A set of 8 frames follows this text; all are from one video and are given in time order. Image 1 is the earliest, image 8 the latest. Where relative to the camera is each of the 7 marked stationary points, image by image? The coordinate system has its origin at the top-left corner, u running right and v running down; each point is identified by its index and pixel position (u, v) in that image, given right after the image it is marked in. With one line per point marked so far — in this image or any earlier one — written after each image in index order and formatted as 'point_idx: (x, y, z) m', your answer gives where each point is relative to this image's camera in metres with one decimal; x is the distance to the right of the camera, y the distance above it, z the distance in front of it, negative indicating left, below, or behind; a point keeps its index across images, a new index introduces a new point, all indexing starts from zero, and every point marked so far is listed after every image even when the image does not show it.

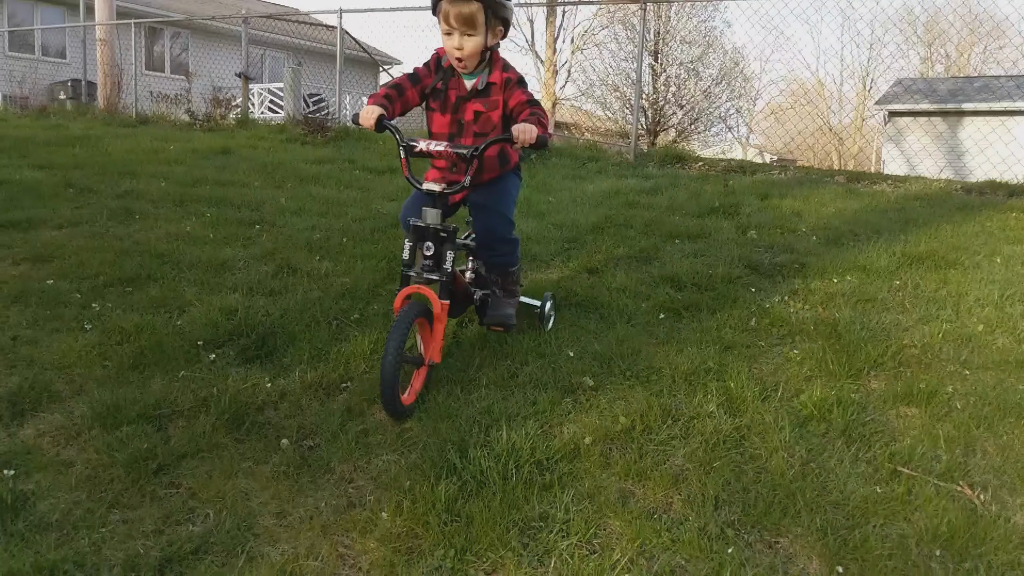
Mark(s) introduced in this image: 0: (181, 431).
0: (-1.0, -0.4, +2.6) m
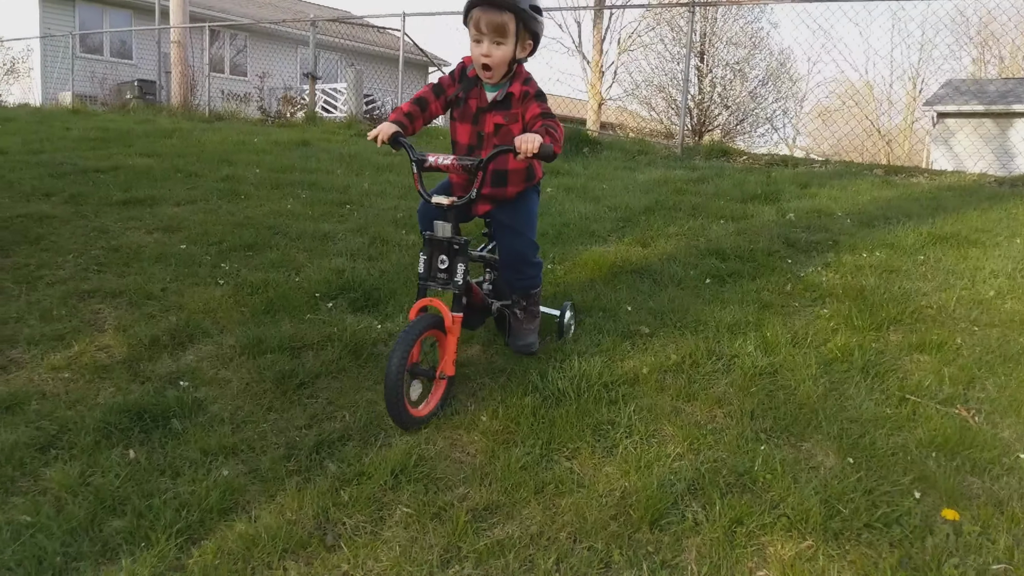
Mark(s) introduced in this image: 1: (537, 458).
0: (-0.7, -0.3, +3.2) m
1: (+0.1, -0.5, +2.6) m
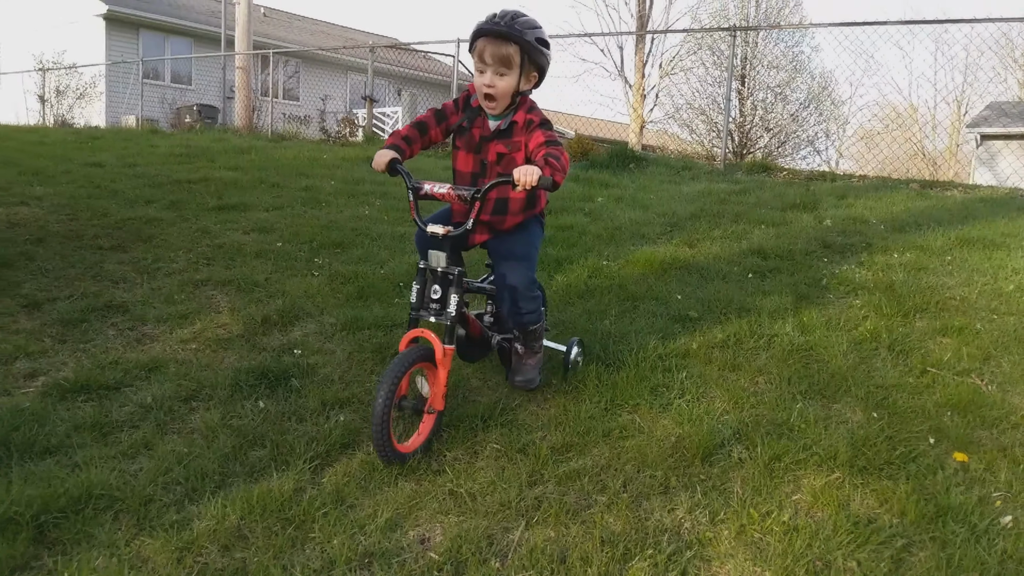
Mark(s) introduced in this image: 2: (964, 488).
0: (-0.4, -0.2, +3.7) m
1: (+0.3, -0.4, +3.0) m
2: (+1.3, -0.6, +2.5) m
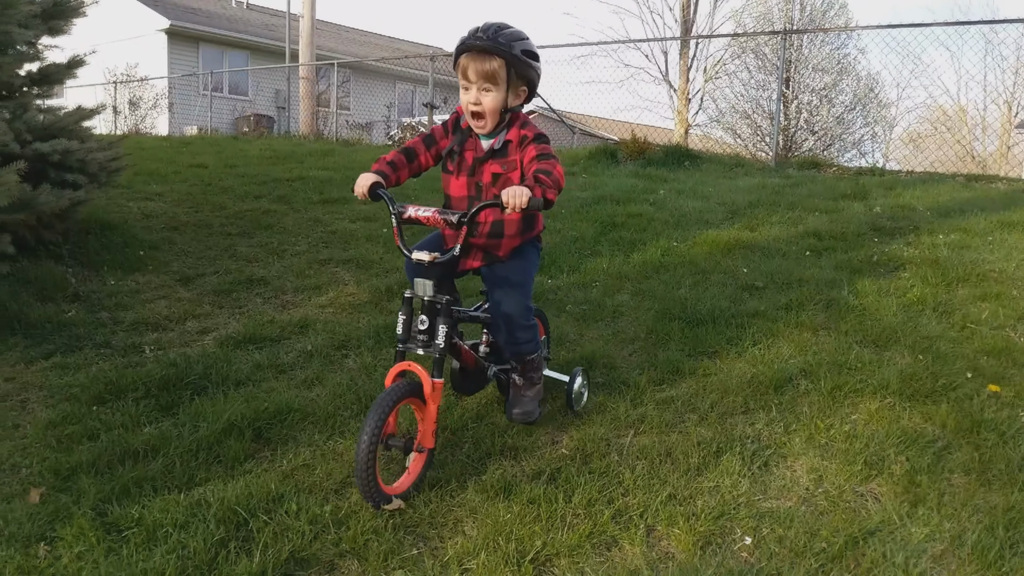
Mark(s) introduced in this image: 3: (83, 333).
0: (0.0, -0.1, +4.3) m
1: (+0.7, -0.3, +3.6) m
2: (+1.7, -0.4, +3.0) m
3: (-1.9, -0.2, +3.9) m
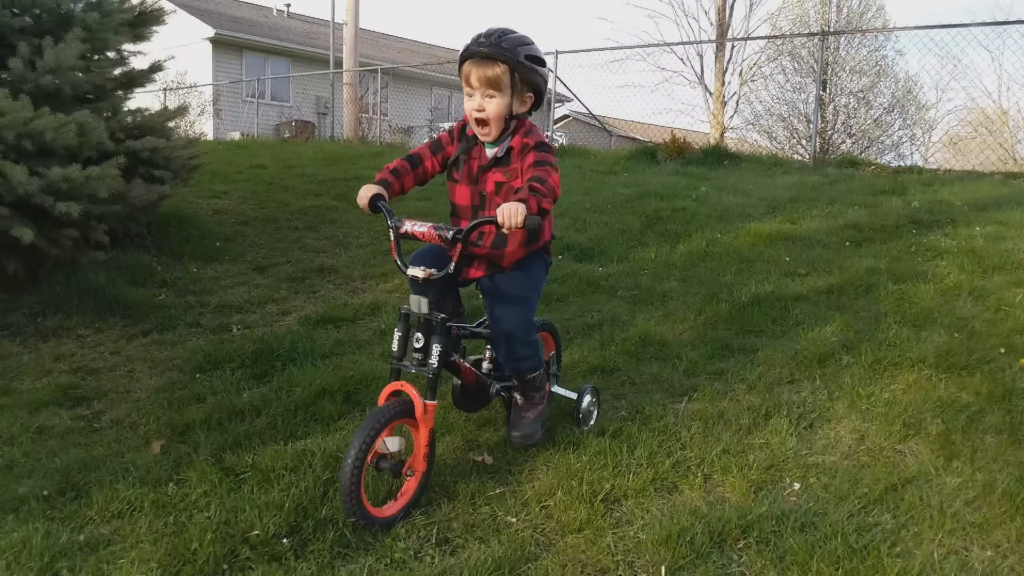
0: (+0.3, 0.0, +4.6) m
1: (+1.0, -0.2, +3.9) m
2: (+1.9, -0.3, +3.2) m
3: (-1.6, -0.1, +4.3) m
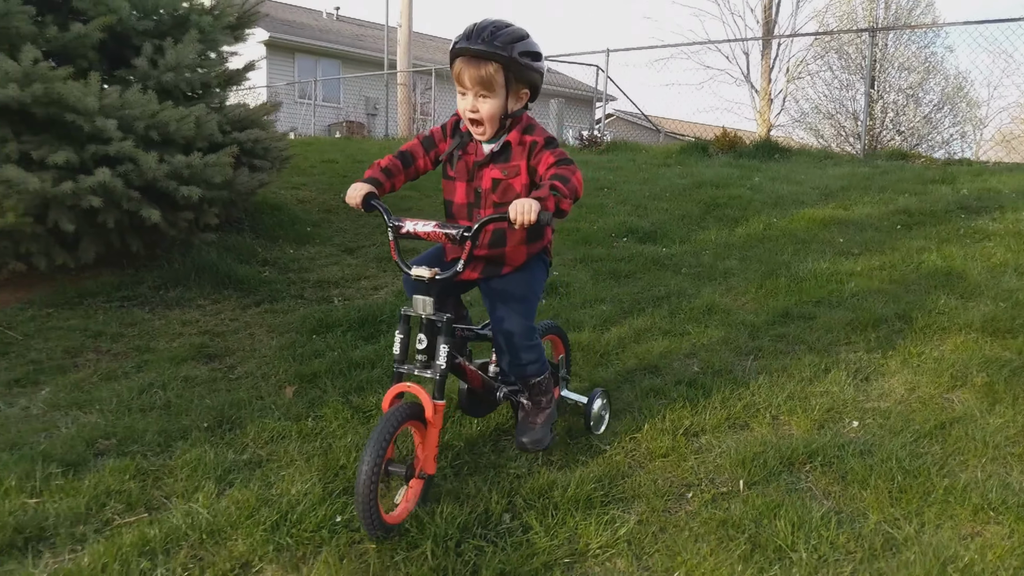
0: (+0.7, +0.1, +4.9) m
1: (+1.3, -0.1, +4.2) m
2: (+2.2, -0.2, +3.5) m
3: (-1.2, 0.0, +4.7) m
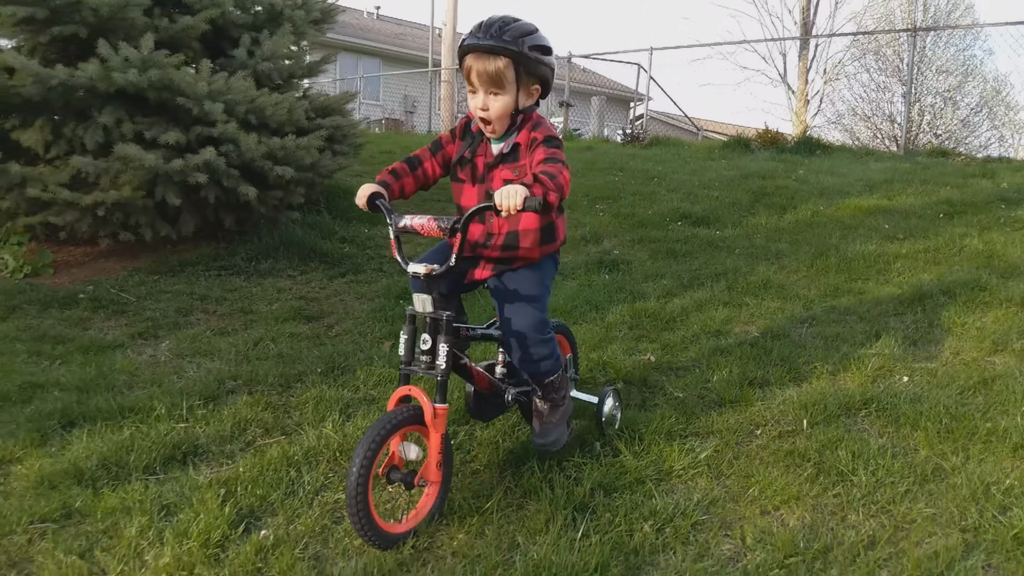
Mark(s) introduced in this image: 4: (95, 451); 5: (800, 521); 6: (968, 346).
0: (+1.0, +0.3, +5.3) m
1: (+1.7, 0.0, +4.5) m
2: (+2.6, -0.1, +3.8) m
3: (-0.9, +0.2, +5.1) m
4: (-1.3, -0.5, +2.7) m
5: (+0.8, -0.6, +2.4) m
6: (+1.8, -0.2, +3.6) m
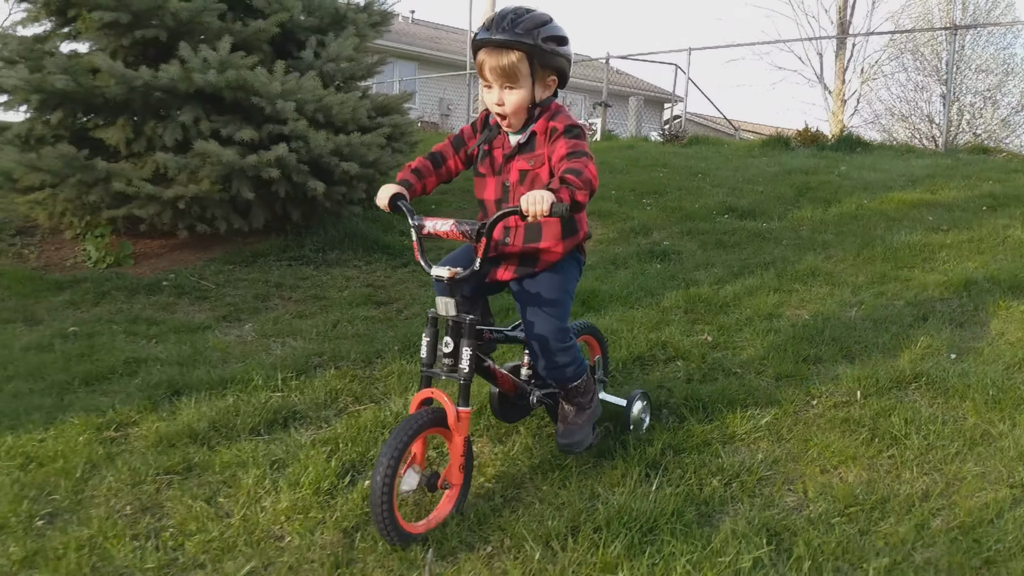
0: (+1.4, +0.3, +5.5) m
1: (+2.0, +0.1, +4.7) m
2: (+2.8, -0.1, +4.0) m
3: (-0.5, +0.2, +5.4) m
4: (-1.0, -0.4, +3.0) m
5: (+1.0, -0.5, +2.6) m
6: (+2.1, -0.2, +3.7) m
